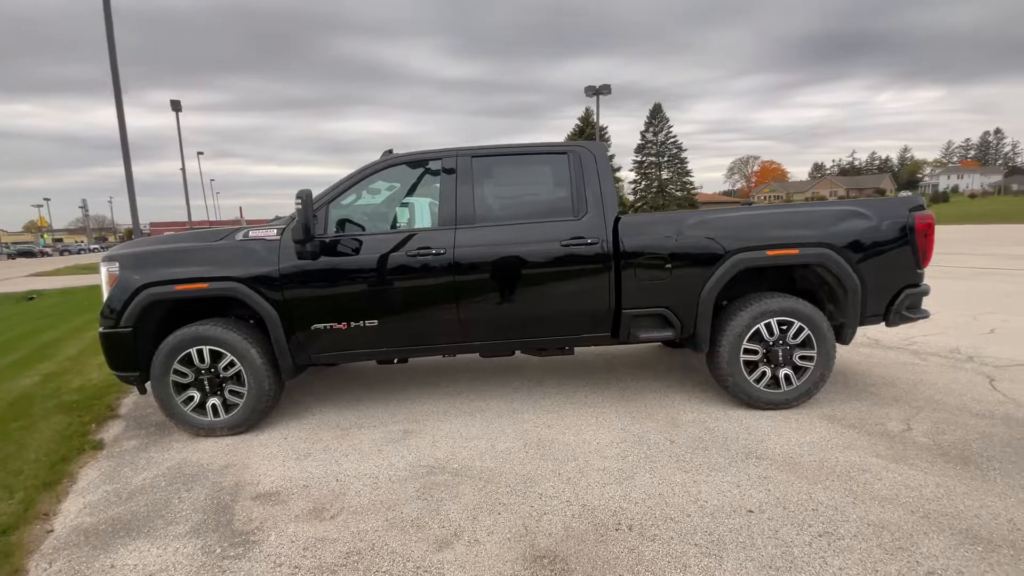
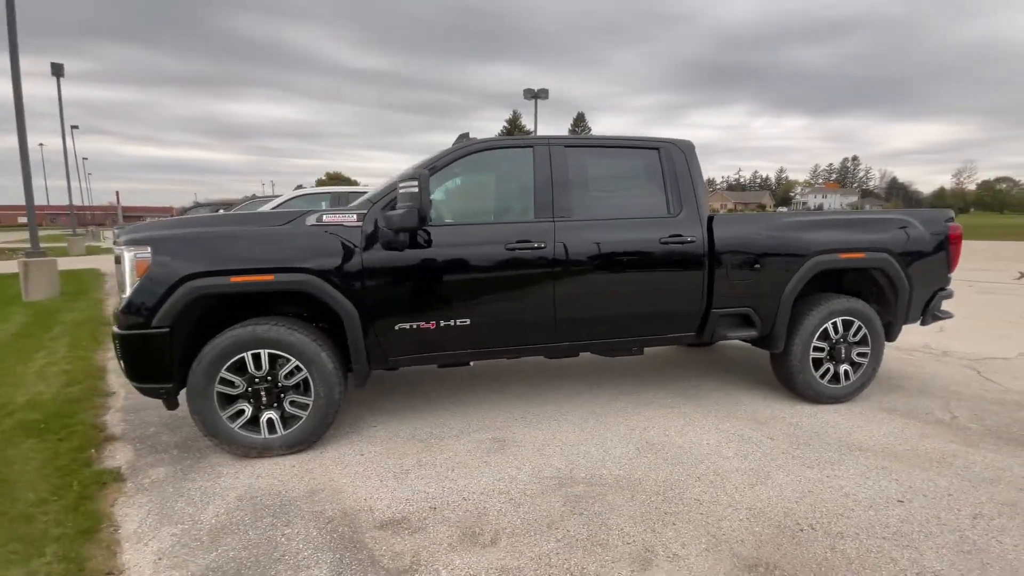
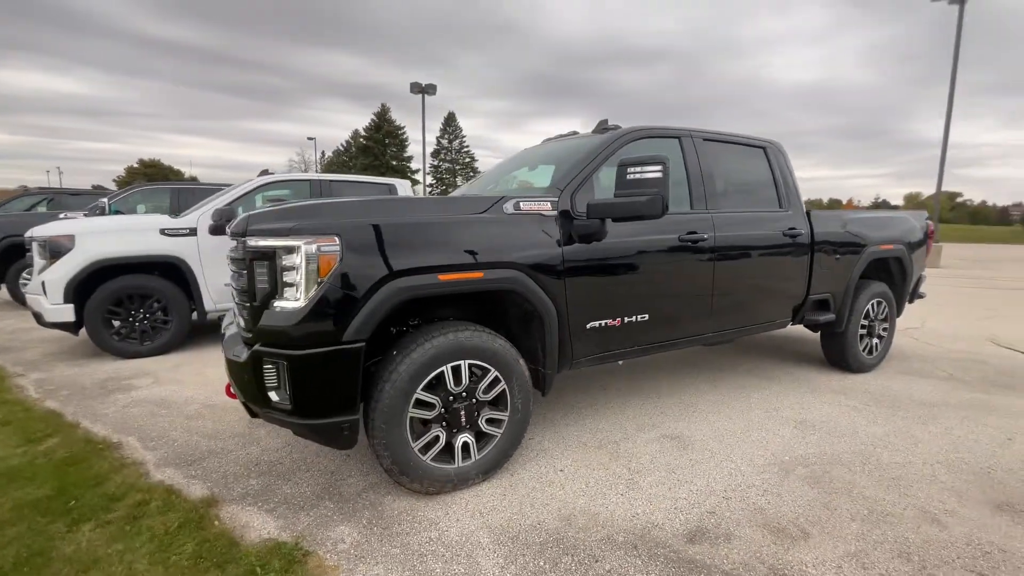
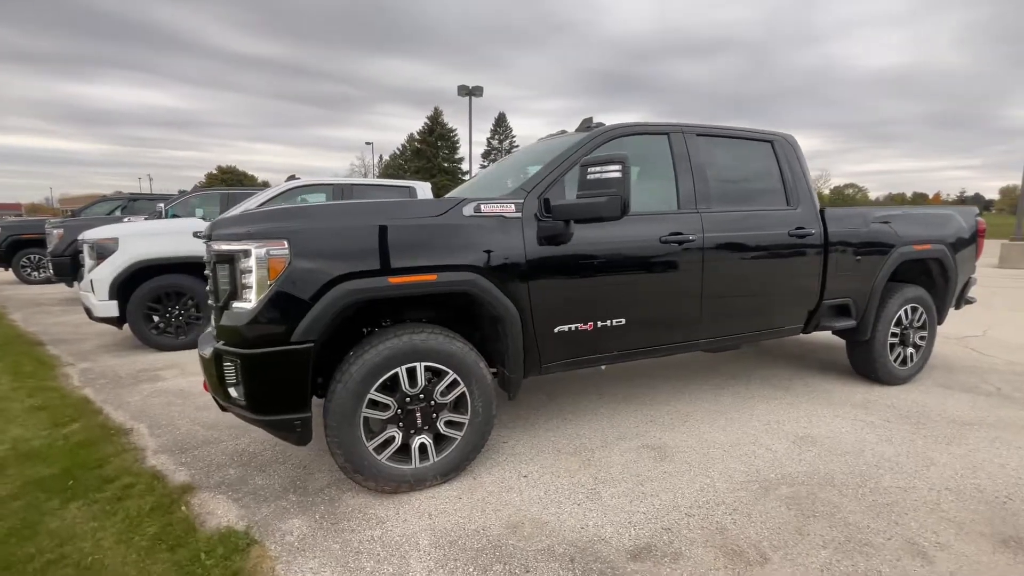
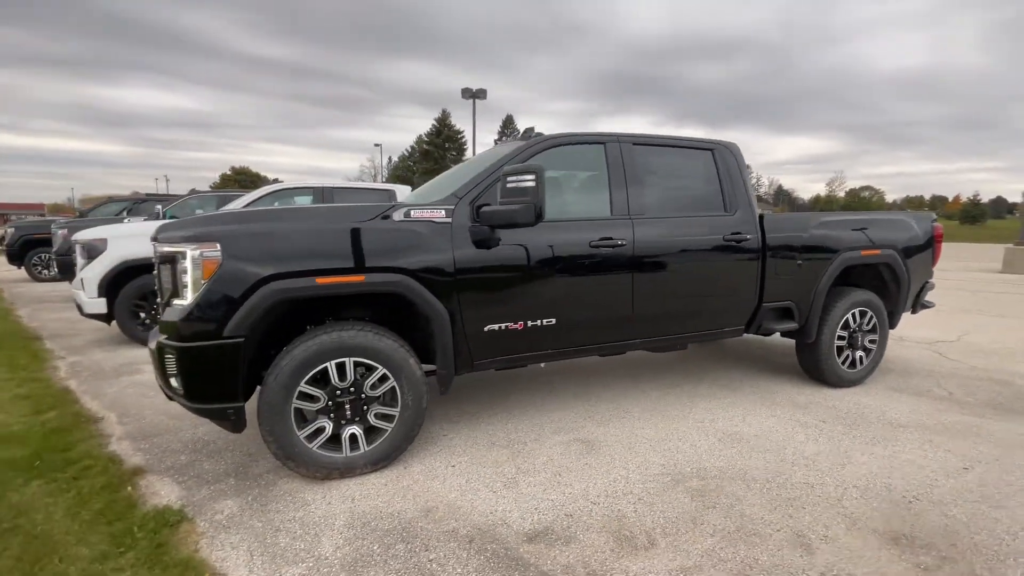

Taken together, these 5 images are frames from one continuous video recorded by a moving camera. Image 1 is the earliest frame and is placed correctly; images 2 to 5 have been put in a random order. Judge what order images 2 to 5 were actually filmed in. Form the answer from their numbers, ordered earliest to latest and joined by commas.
2, 5, 4, 3
